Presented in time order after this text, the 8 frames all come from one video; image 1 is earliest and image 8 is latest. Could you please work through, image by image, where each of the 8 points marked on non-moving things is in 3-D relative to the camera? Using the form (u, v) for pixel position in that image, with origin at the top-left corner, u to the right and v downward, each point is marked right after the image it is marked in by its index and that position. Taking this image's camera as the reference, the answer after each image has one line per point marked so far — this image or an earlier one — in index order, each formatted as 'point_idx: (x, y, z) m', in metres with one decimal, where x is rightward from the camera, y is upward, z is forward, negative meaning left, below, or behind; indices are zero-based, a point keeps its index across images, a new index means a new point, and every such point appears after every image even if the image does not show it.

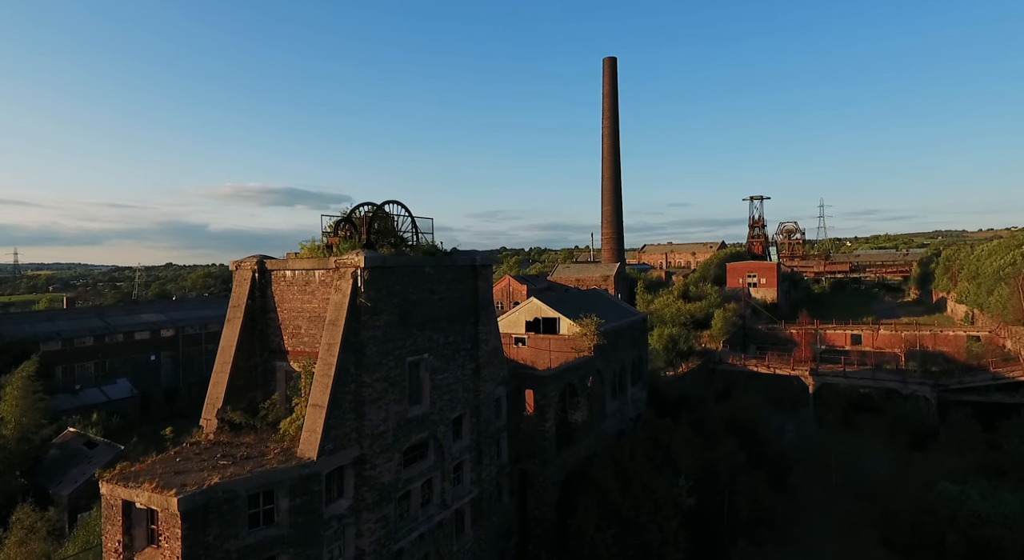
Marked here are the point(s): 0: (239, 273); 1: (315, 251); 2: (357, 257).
0: (-4.8, +0.1, +9.7) m
1: (-3.4, +0.5, +9.6) m
2: (-2.4, +0.4, +8.6) m
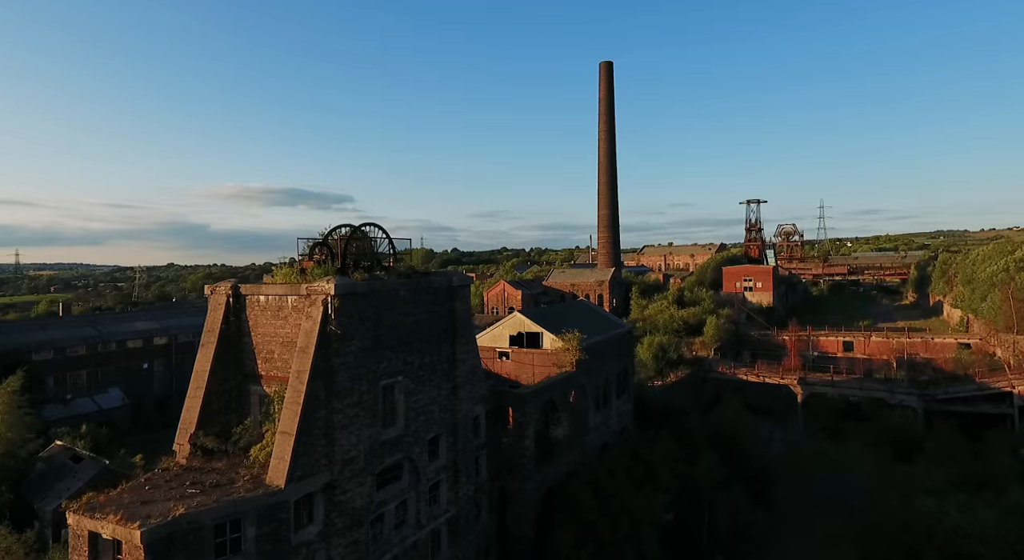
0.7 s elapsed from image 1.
0: (-5.2, -0.3, +9.8) m
1: (-3.9, +0.1, +9.7) m
2: (-2.9, -0.1, +8.7) m
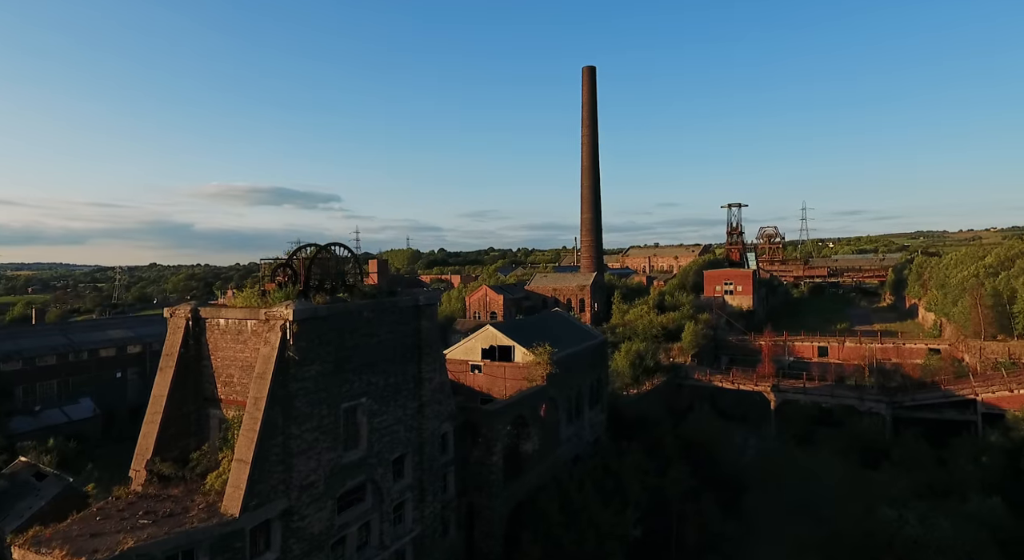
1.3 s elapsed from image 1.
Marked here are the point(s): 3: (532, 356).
0: (-5.9, -0.7, +9.8) m
1: (-4.6, -0.3, +9.7) m
2: (-3.5, -0.5, +8.7) m
3: (+0.6, -2.2, +16.1) m
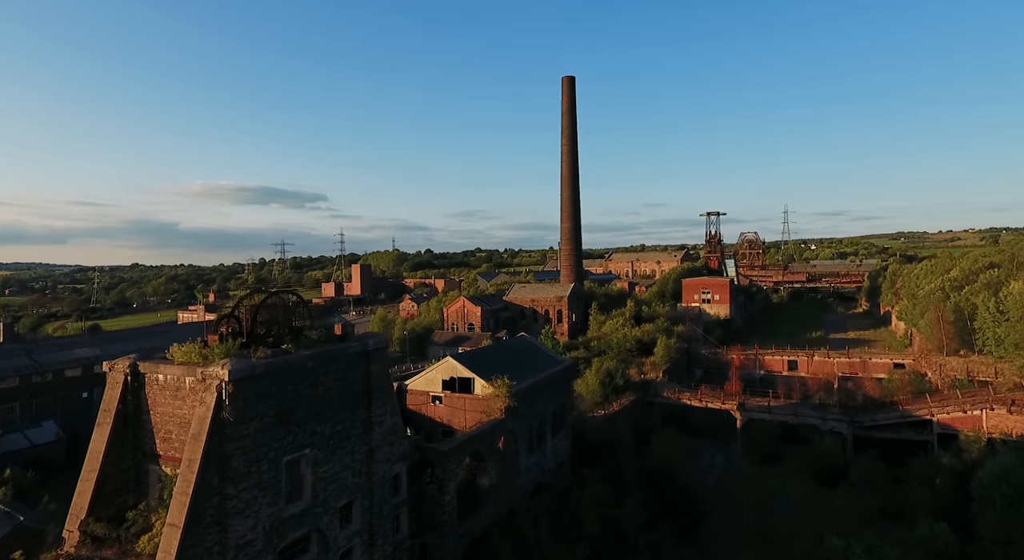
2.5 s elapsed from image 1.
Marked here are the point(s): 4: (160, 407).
0: (-6.9, -1.6, +9.8) m
1: (-5.6, -1.2, +9.7) m
2: (-4.5, -1.4, +8.7) m
3: (-0.6, -3.2, +16.3) m
4: (-5.9, -2.1, +9.5) m
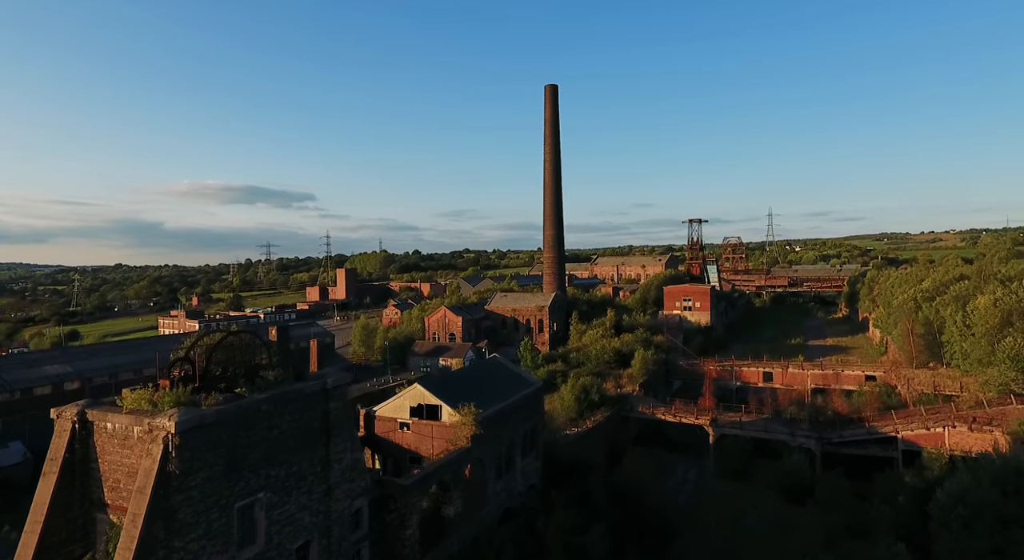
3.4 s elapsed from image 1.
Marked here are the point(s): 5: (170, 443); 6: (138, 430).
0: (-7.8, -2.4, +9.7) m
1: (-6.4, -2.0, +9.7) m
2: (-5.3, -2.2, +8.7) m
3: (-1.6, -4.0, +16.3) m
4: (-6.8, -2.9, +9.4) m
5: (-5.3, -2.5, +8.7) m
6: (-6.1, -2.4, +9.1) m
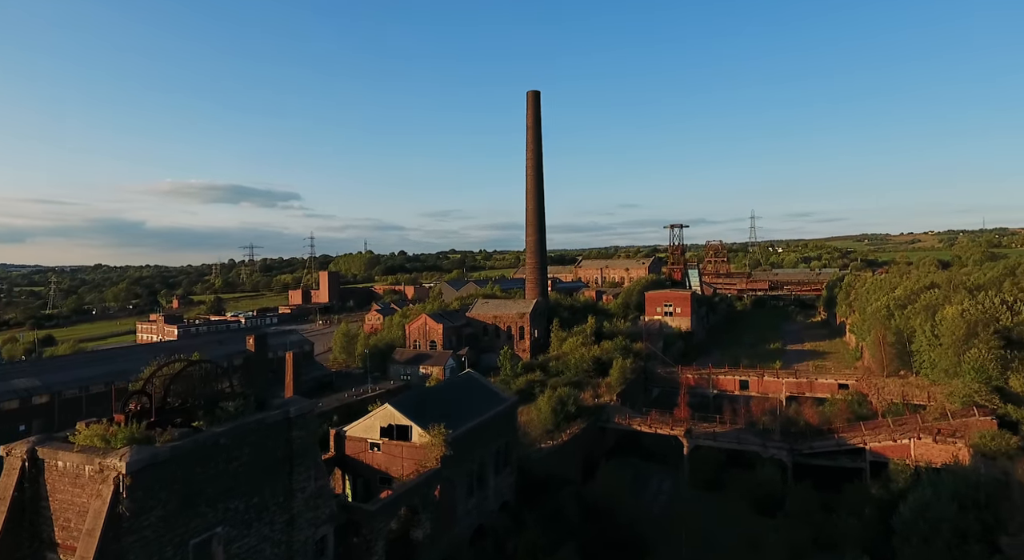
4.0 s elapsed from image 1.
0: (-8.5, -3.0, +9.5) m
1: (-7.1, -2.6, +9.5) m
2: (-6.0, -2.8, +8.6) m
3: (-2.5, -4.6, +16.3) m
4: (-7.5, -3.5, +9.3) m
5: (-6.0, -3.1, +8.6) m
6: (-6.8, -3.0, +9.0) m
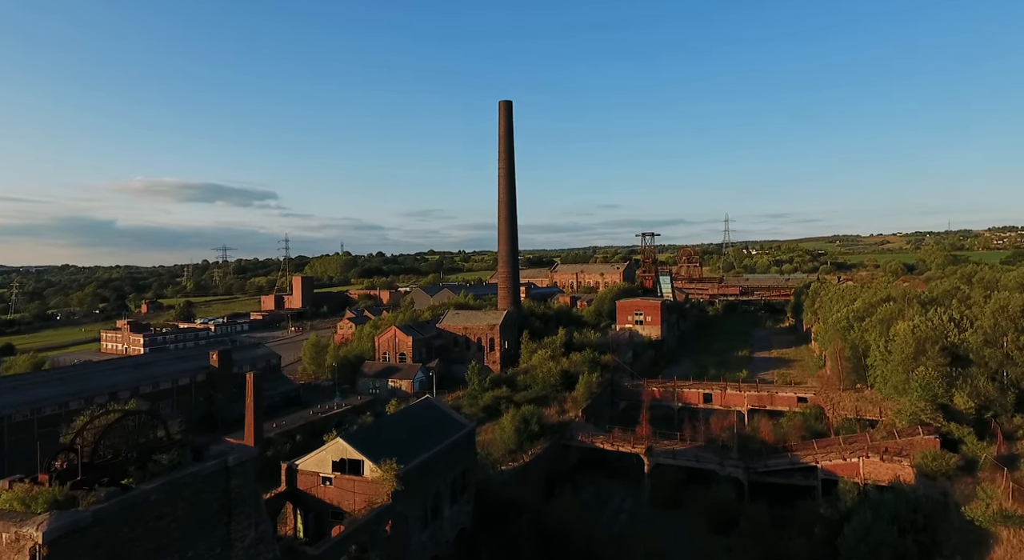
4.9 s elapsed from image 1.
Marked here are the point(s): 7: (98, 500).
0: (-9.6, -4.0, +9.3) m
1: (-8.3, -3.6, +9.3) m
2: (-7.1, -3.8, +8.4) m
3: (-3.9, -5.6, +16.3) m
4: (-8.6, -4.5, +9.1) m
5: (-7.1, -4.1, +8.4) m
6: (-7.9, -4.0, +8.8) m
7: (-6.9, -3.7, +9.5) m
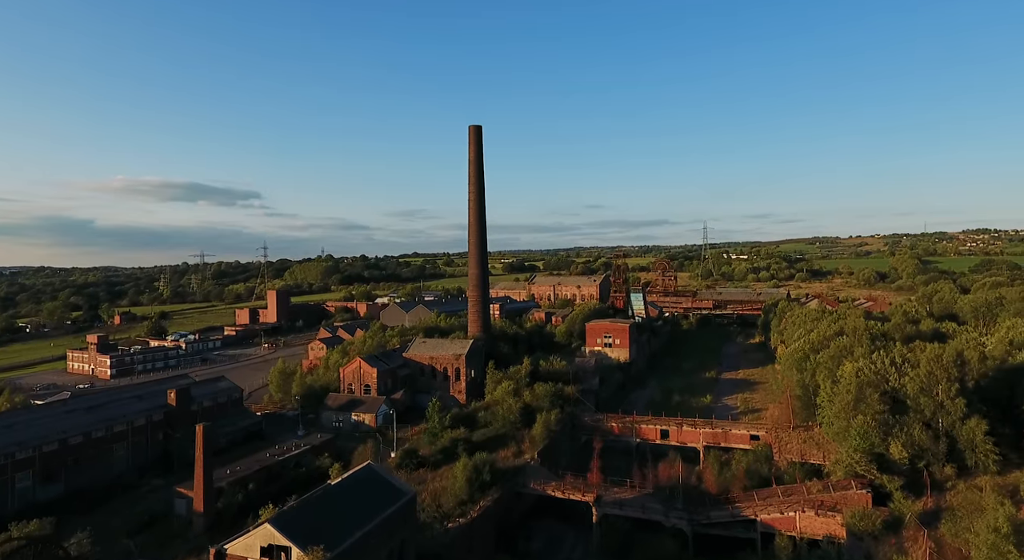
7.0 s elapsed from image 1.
0: (-11.6, -6.6, +9.2) m
1: (-10.2, -6.2, +9.3) m
2: (-9.0, -6.3, +8.4) m
3: (-6.1, -8.2, +16.3) m
4: (-10.5, -7.1, +9.0) m
5: (-9.0, -6.6, +8.4) m
6: (-9.8, -6.5, +8.8) m
7: (-8.9, -6.2, +9.5) m
